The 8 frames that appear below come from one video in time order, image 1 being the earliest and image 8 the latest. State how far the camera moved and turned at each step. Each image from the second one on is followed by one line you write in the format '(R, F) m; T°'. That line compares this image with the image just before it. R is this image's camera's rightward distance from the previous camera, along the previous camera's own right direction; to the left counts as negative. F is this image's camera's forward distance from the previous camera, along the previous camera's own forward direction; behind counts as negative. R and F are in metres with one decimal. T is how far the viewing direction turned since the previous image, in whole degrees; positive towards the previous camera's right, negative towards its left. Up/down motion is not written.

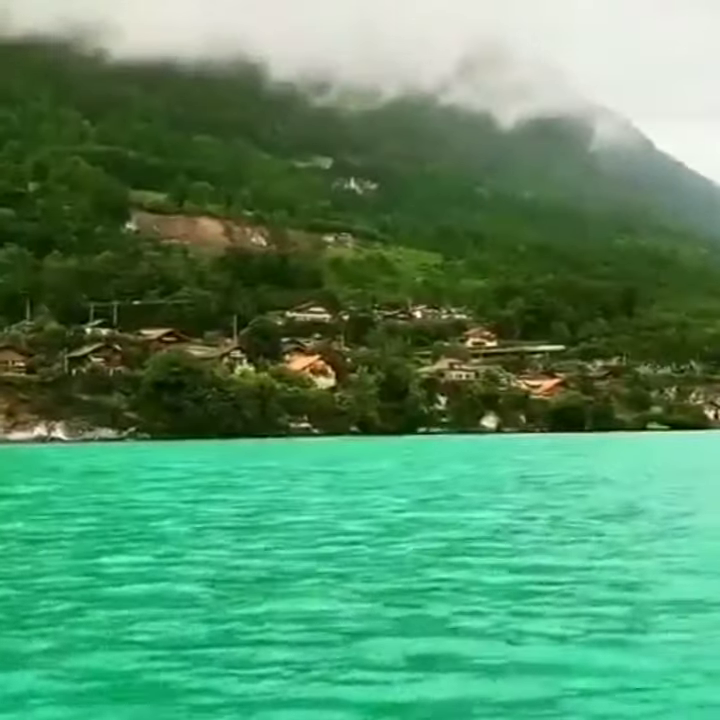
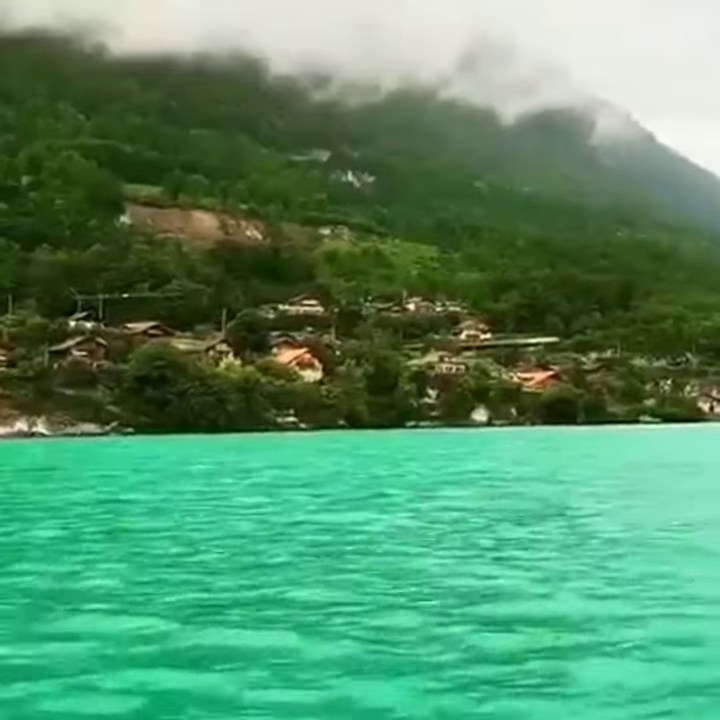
(+0.6, +0.8) m; 0°
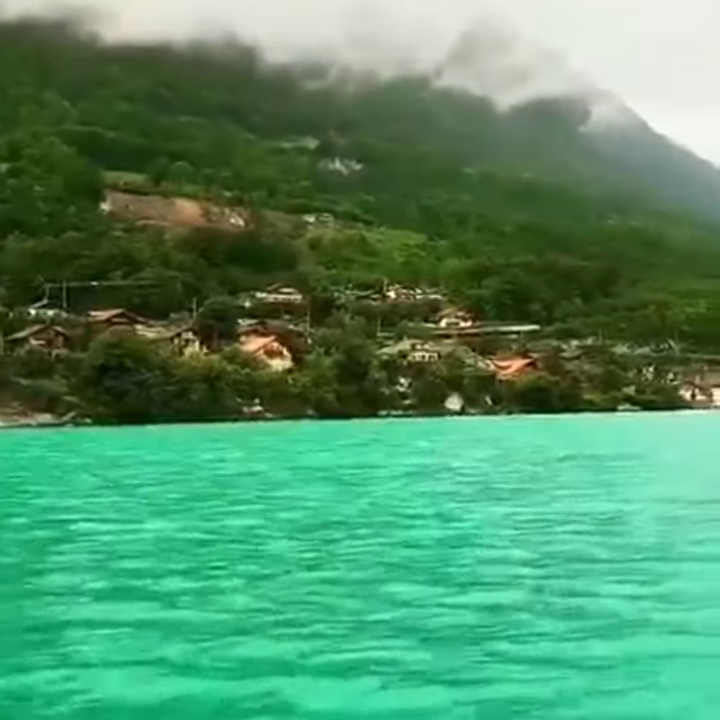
(+1.1, +1.6) m; 0°
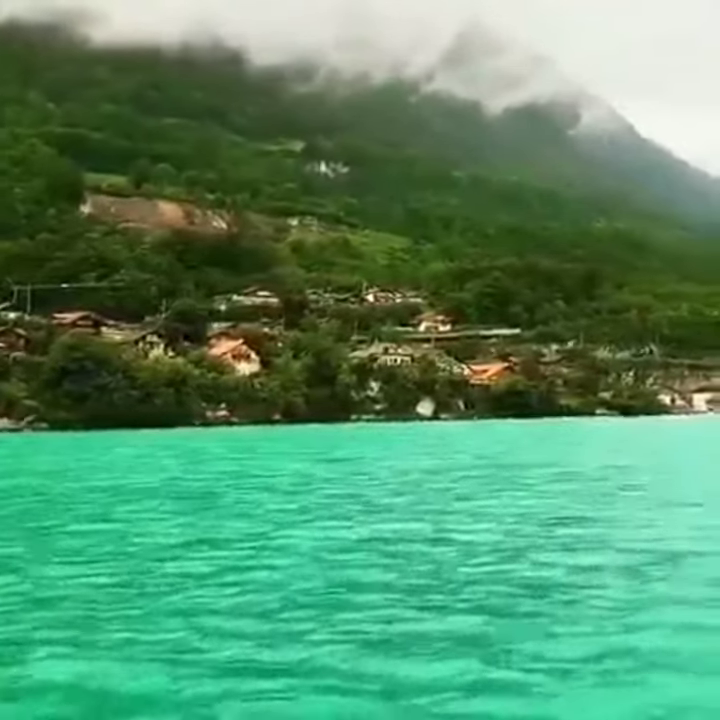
(+0.9, +1.1) m; 0°
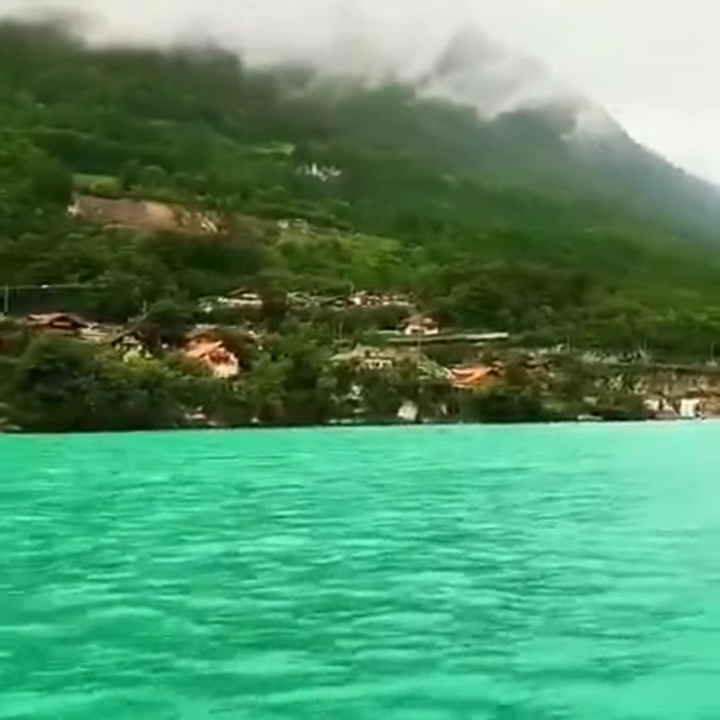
(+0.6, +1.0) m; 0°
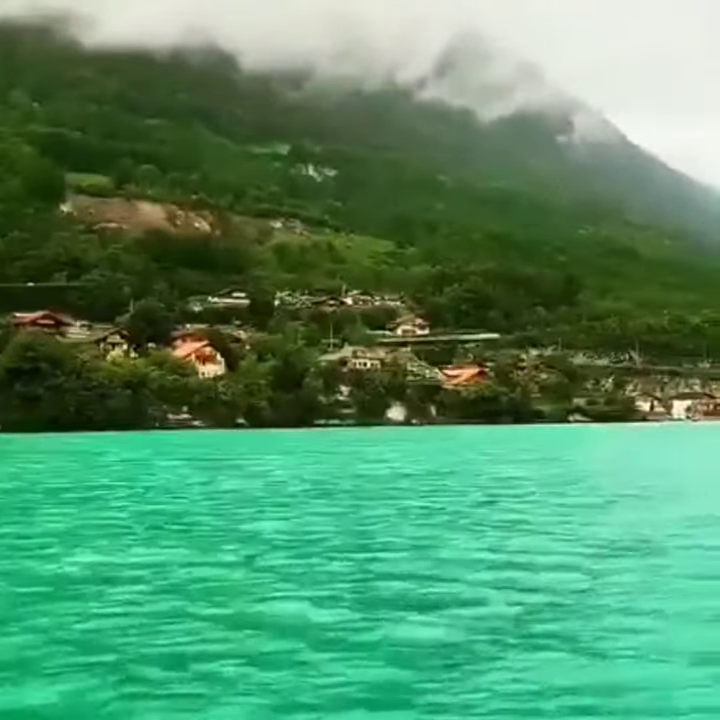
(+0.3, +0.7) m; 0°
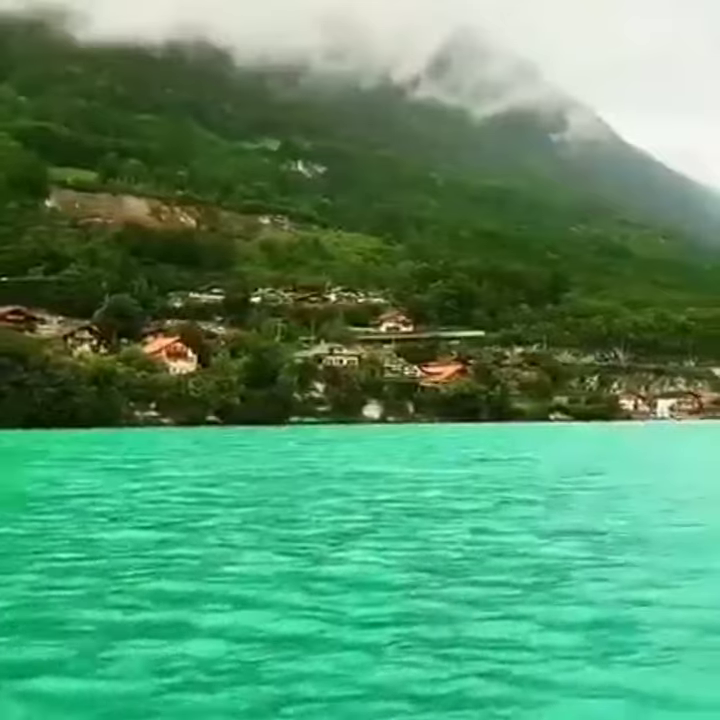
(+0.8, +1.2) m; 0°
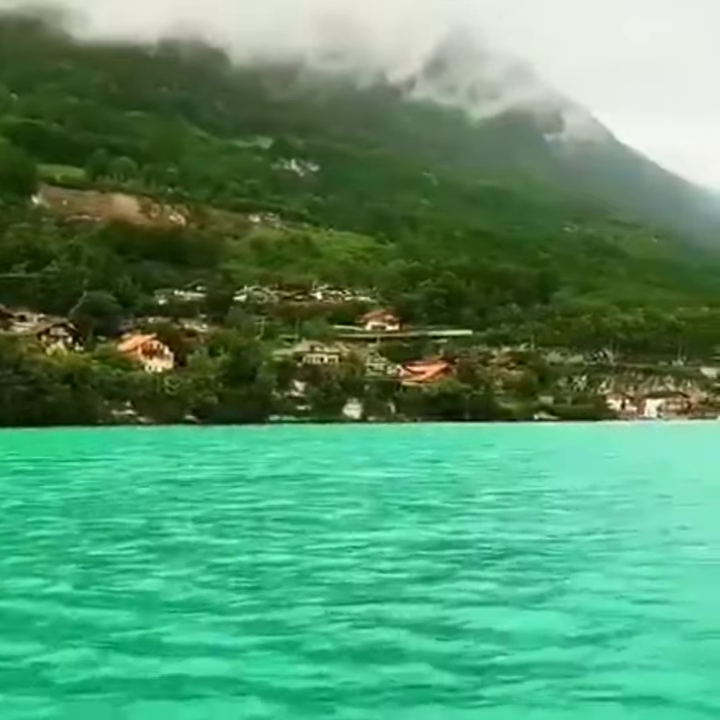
(+0.6, +1.0) m; 0°
